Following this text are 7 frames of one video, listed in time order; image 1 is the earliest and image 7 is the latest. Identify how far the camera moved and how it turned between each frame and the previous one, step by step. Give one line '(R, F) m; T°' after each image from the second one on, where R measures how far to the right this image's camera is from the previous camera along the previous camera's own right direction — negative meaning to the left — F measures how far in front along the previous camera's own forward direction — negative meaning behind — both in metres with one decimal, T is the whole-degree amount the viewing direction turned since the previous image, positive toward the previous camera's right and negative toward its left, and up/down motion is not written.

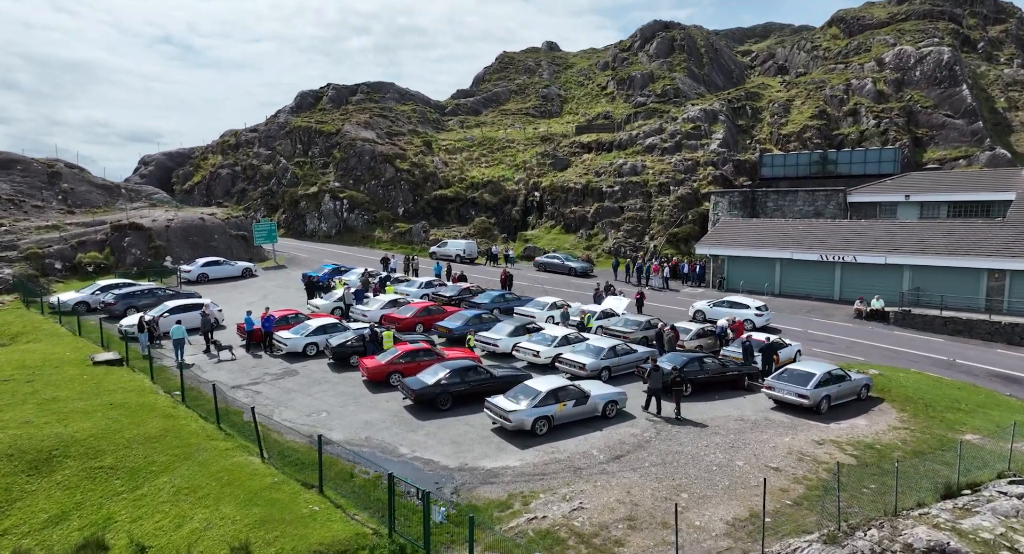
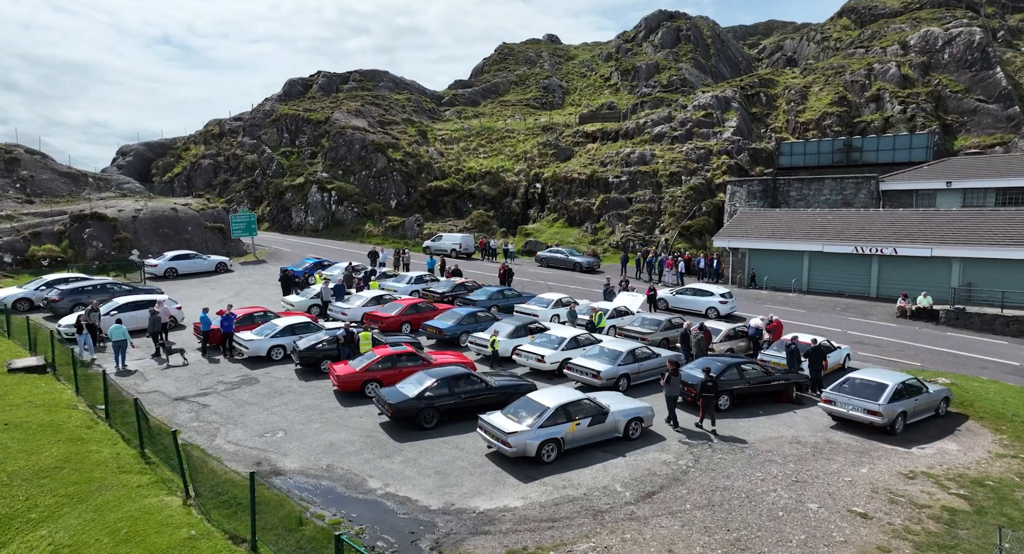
(0.0, +3.9) m; 0°
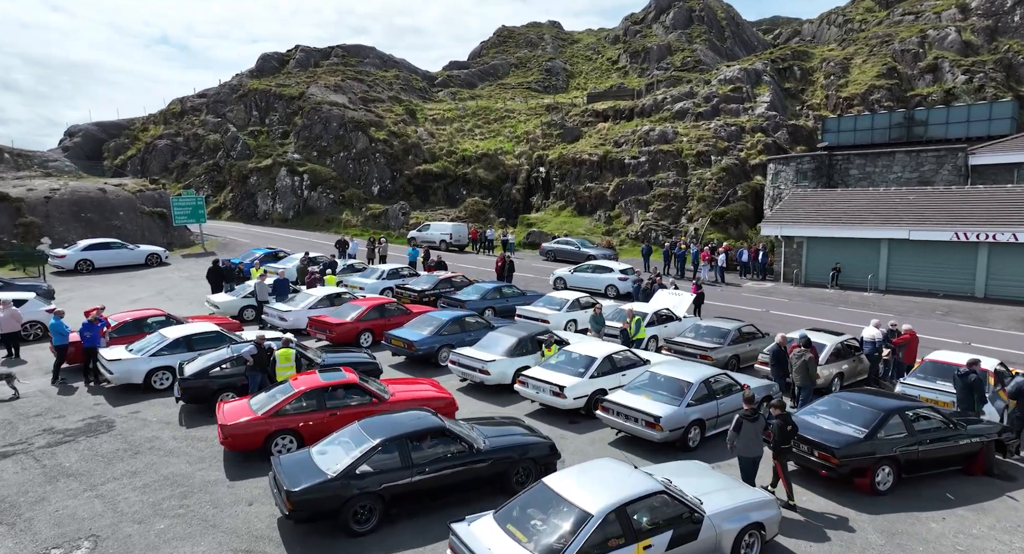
(-0.1, +7.8) m; 0°
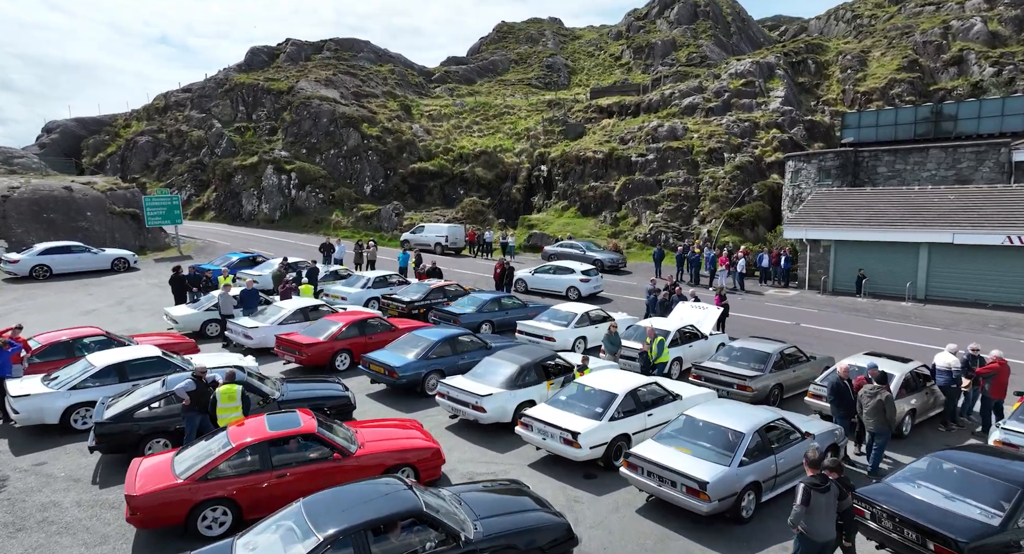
(0.0, +2.8) m; 0°
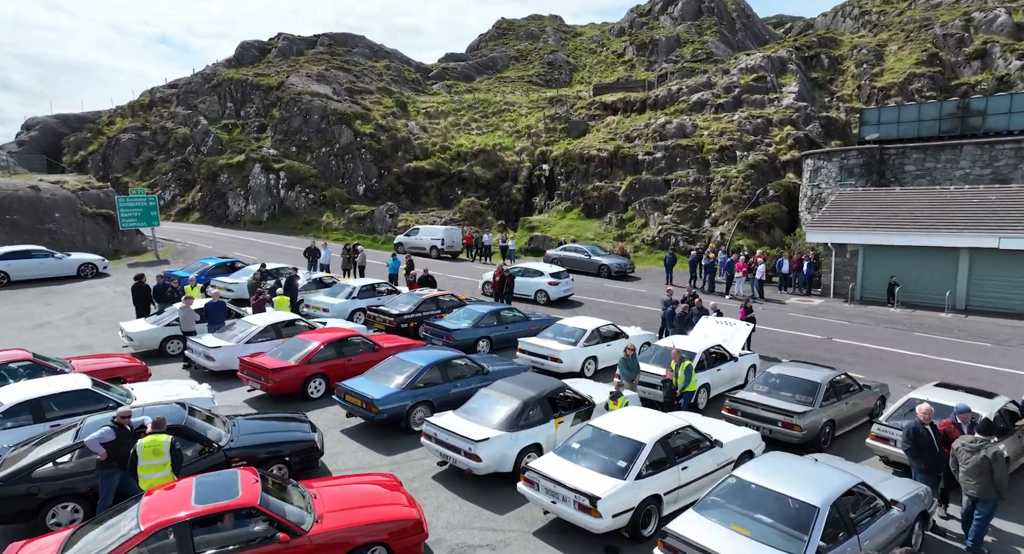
(0.0, +2.3) m; 0°
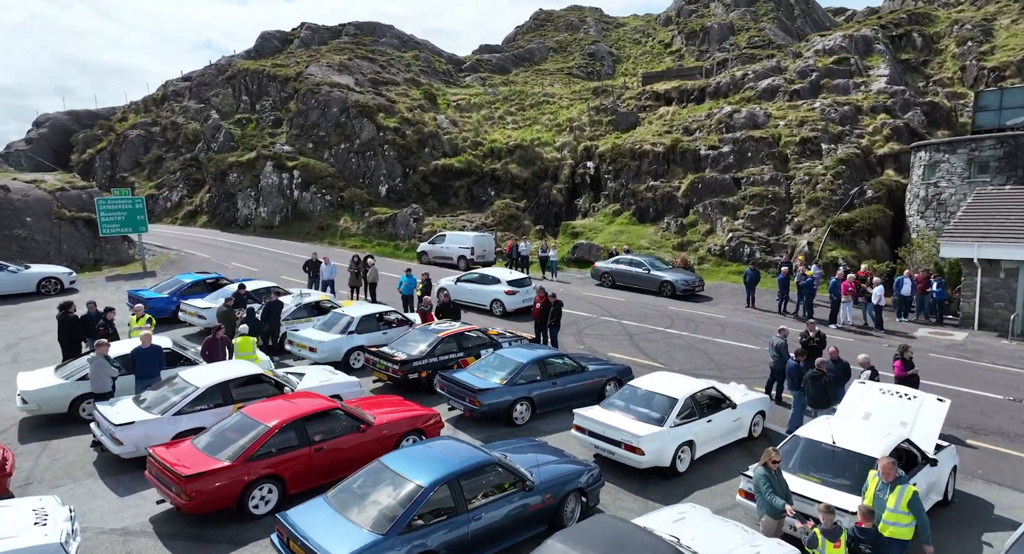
(-0.3, +5.6) m; -3°
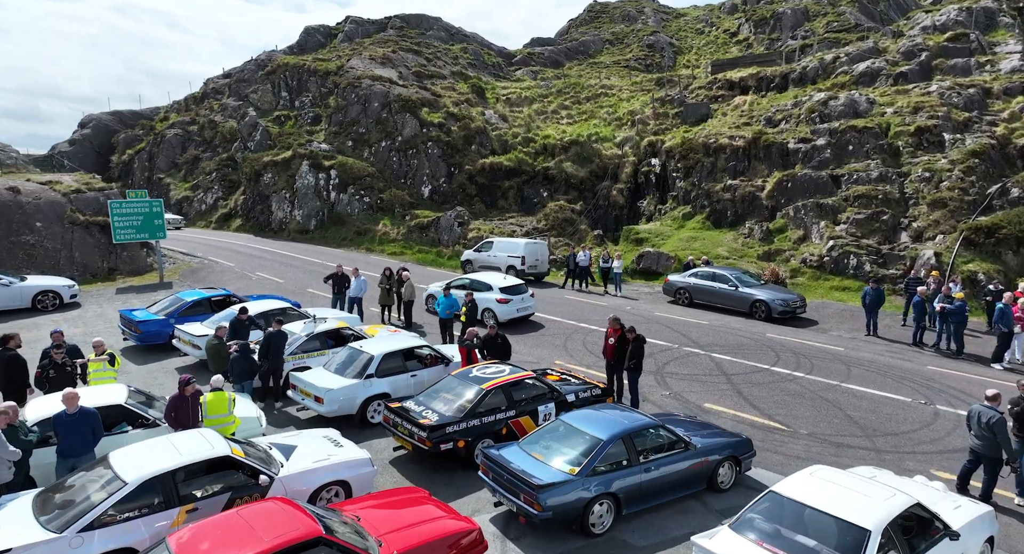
(-0.4, +4.2) m; -4°
